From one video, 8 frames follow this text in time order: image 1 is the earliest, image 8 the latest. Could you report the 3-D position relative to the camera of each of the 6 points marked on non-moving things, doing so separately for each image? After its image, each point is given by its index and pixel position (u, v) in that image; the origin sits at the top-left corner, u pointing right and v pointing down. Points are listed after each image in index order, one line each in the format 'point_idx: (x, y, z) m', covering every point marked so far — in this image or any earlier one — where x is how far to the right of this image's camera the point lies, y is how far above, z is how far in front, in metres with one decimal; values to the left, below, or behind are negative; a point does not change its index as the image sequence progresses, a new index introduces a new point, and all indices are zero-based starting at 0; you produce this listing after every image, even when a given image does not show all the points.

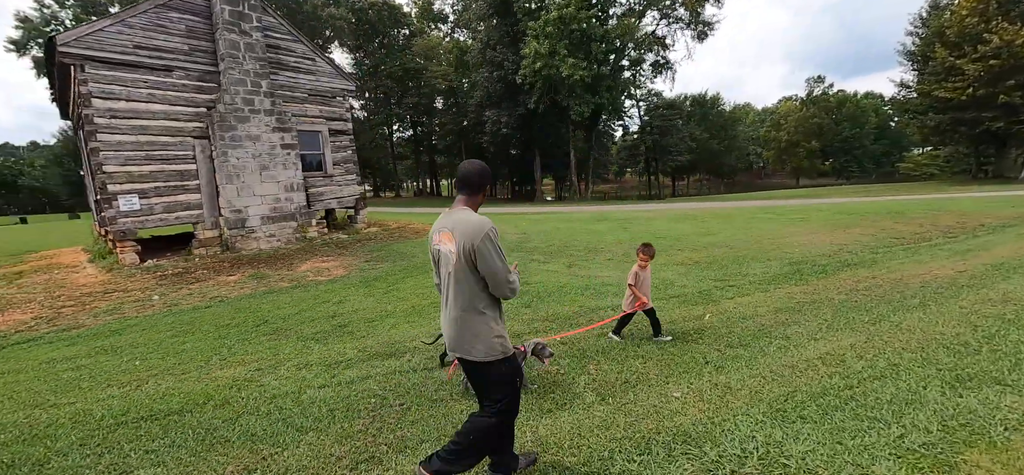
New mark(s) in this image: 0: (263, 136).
0: (-6.2, +2.4, +10.0) m
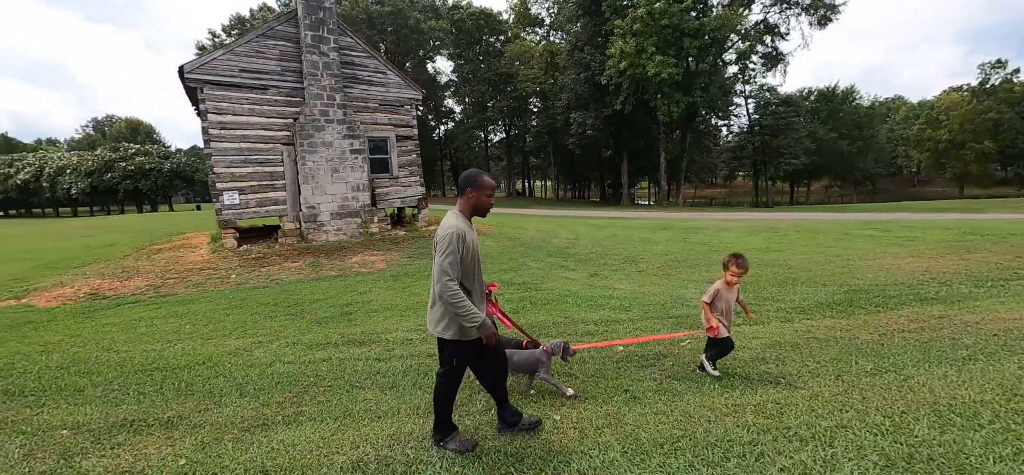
0: (-5.0, +2.6, +11.5) m
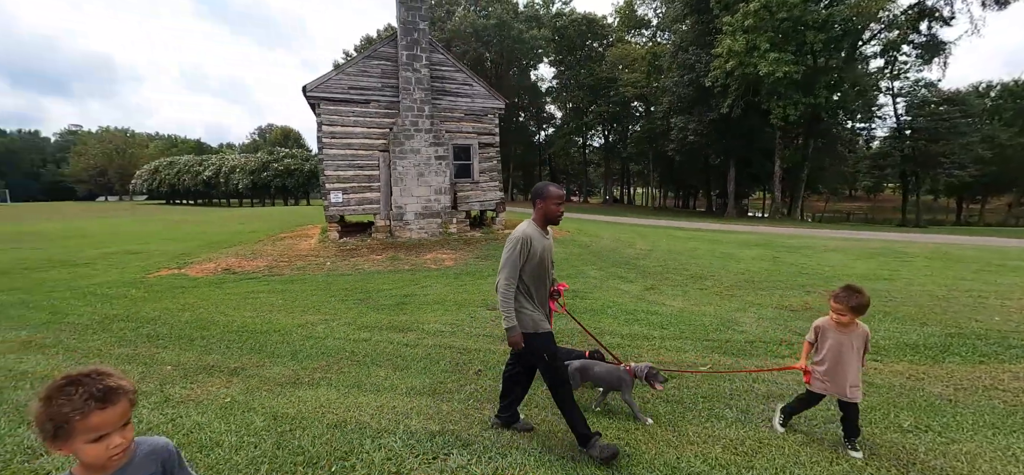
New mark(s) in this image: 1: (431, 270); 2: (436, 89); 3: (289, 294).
0: (-2.7, +2.7, +12.8) m
1: (-1.9, -0.8, +9.7) m
2: (-2.5, +4.8, +13.6) m
3: (-4.1, -1.1, +7.7) m
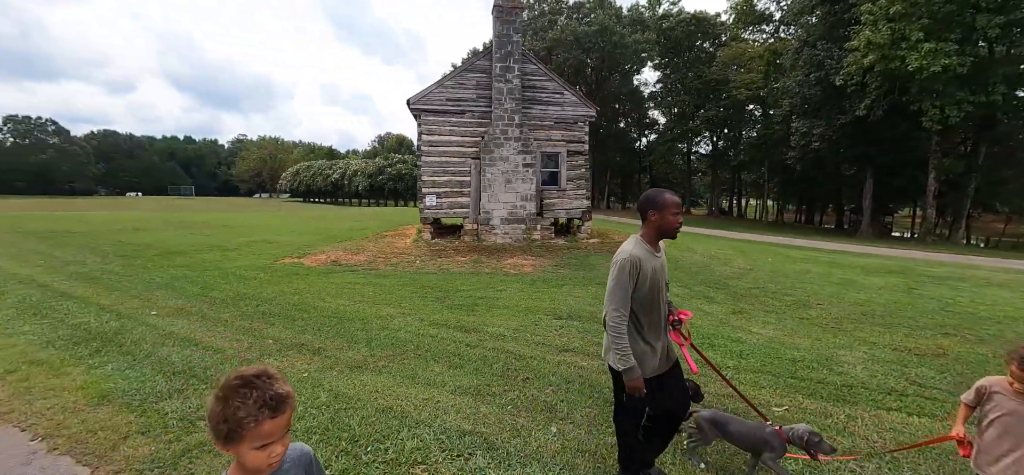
0: (0.0, +2.6, +13.2) m
1: (-0.1, -0.9, +9.9) m
2: (+0.5, +4.7, +14.0) m
3: (-2.7, -1.0, +8.5) m
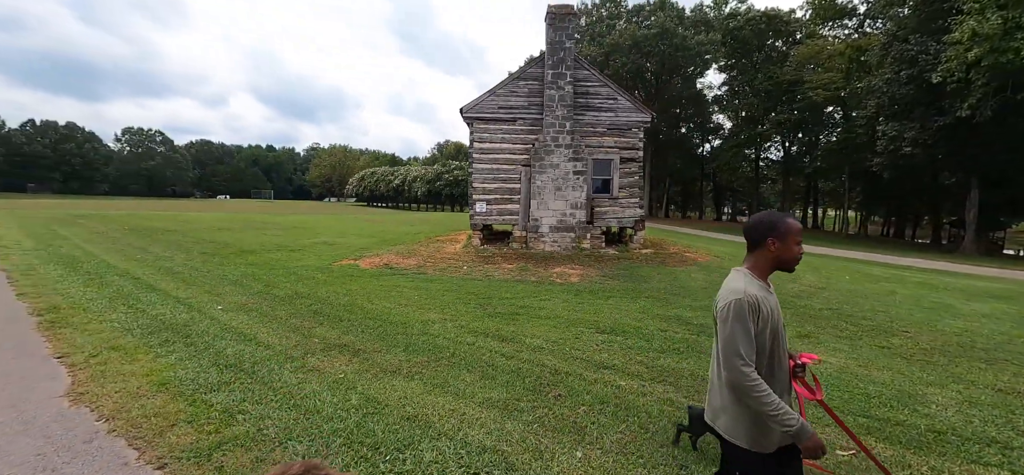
0: (+1.5, +2.3, +13.0) m
1: (+1.0, -1.1, +9.7) m
2: (+2.2, +4.4, +13.7) m
3: (-1.8, -1.1, +8.7) m
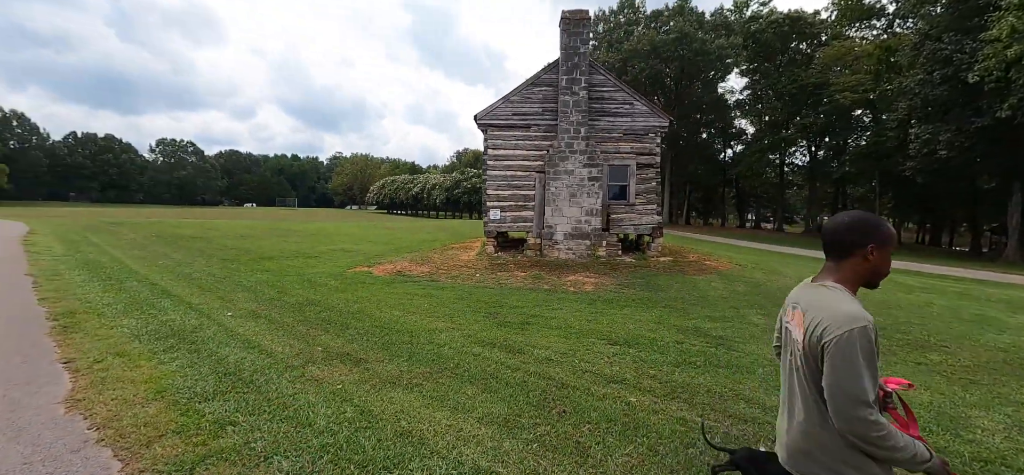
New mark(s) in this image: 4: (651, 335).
0: (+2.0, +2.1, +12.8) m
1: (+1.3, -1.3, +9.5) m
2: (+2.7, +4.2, +13.5) m
3: (-1.5, -1.3, +8.6) m
4: (+2.2, -1.5, +6.5) m
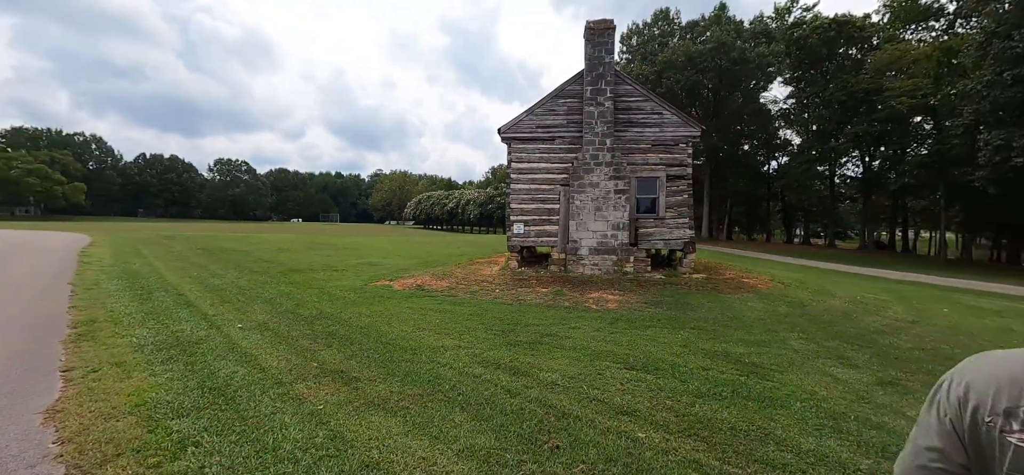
0: (+2.6, +1.7, +12.3) m
1: (+1.6, -1.6, +9.0) m
2: (+3.4, +3.7, +13.1) m
3: (-1.2, -1.6, +8.3) m
4: (+2.3, -1.7, +6.0) m
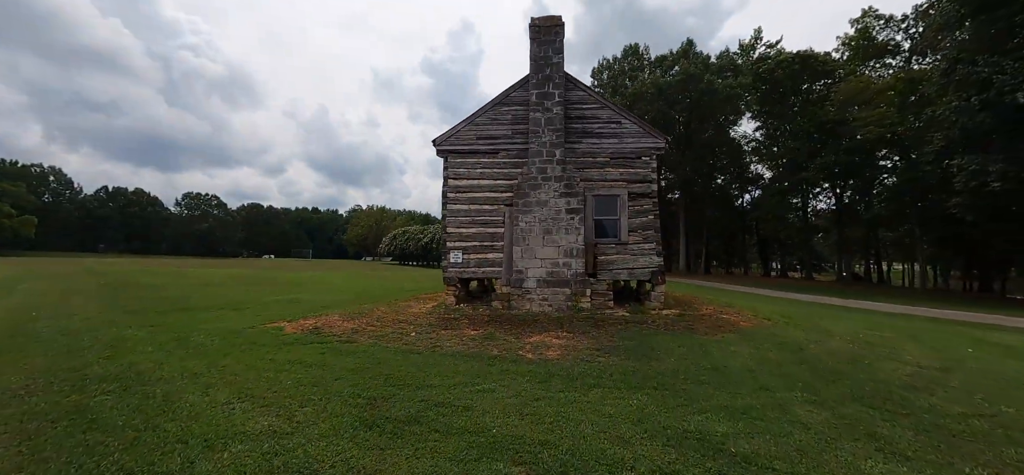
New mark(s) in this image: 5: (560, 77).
0: (+0.9, +1.0, +10.3) m
1: (+0.1, -2.0, +6.6) m
2: (+1.7, +2.9, +11.3) m
3: (-2.7, -1.9, +5.9) m
4: (+0.9, -1.9, +3.7) m
5: (+1.3, +4.2, +10.7) m
